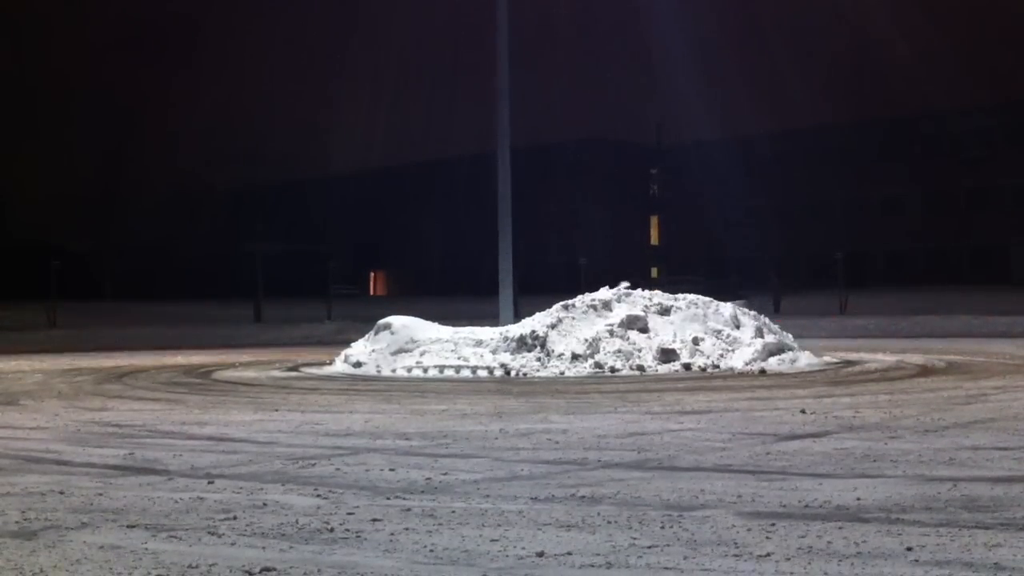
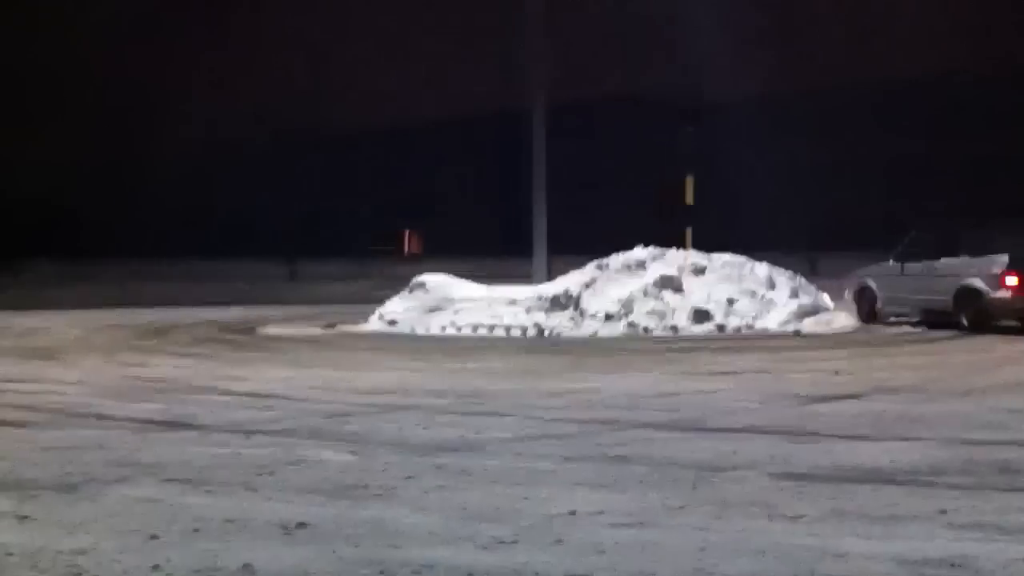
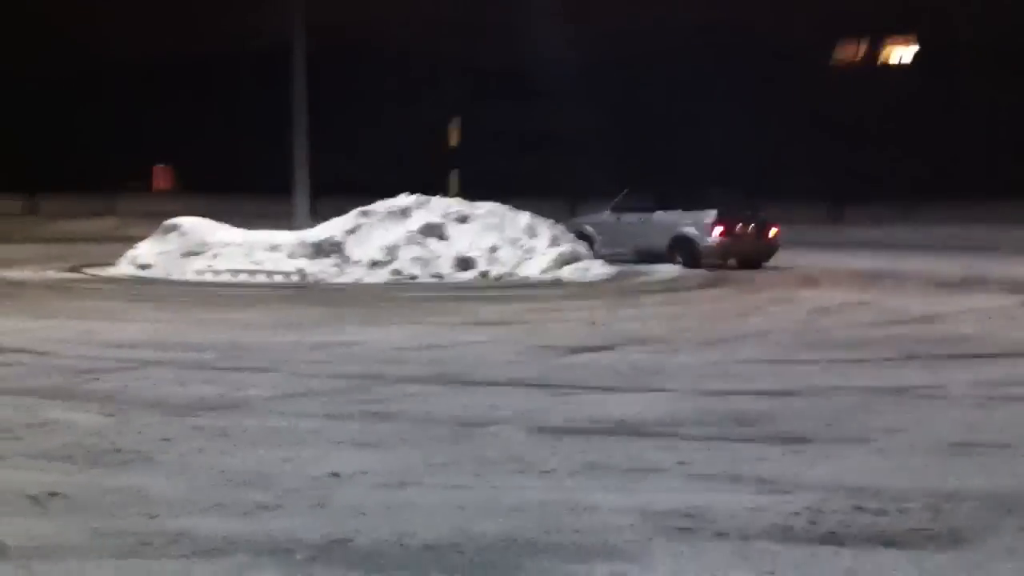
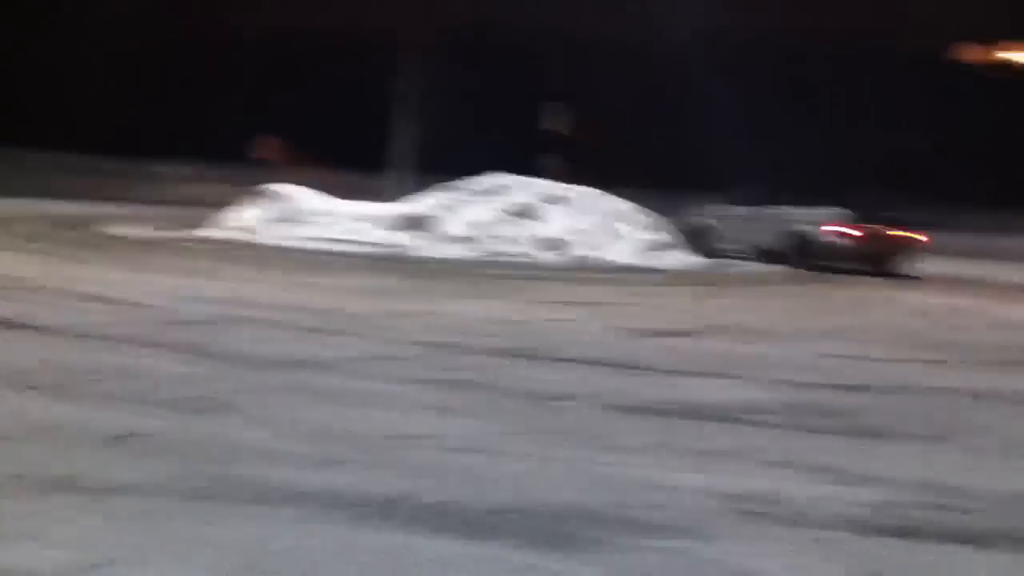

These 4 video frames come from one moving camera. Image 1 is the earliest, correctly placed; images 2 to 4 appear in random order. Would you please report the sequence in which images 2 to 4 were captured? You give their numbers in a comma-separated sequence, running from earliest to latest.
2, 4, 3
